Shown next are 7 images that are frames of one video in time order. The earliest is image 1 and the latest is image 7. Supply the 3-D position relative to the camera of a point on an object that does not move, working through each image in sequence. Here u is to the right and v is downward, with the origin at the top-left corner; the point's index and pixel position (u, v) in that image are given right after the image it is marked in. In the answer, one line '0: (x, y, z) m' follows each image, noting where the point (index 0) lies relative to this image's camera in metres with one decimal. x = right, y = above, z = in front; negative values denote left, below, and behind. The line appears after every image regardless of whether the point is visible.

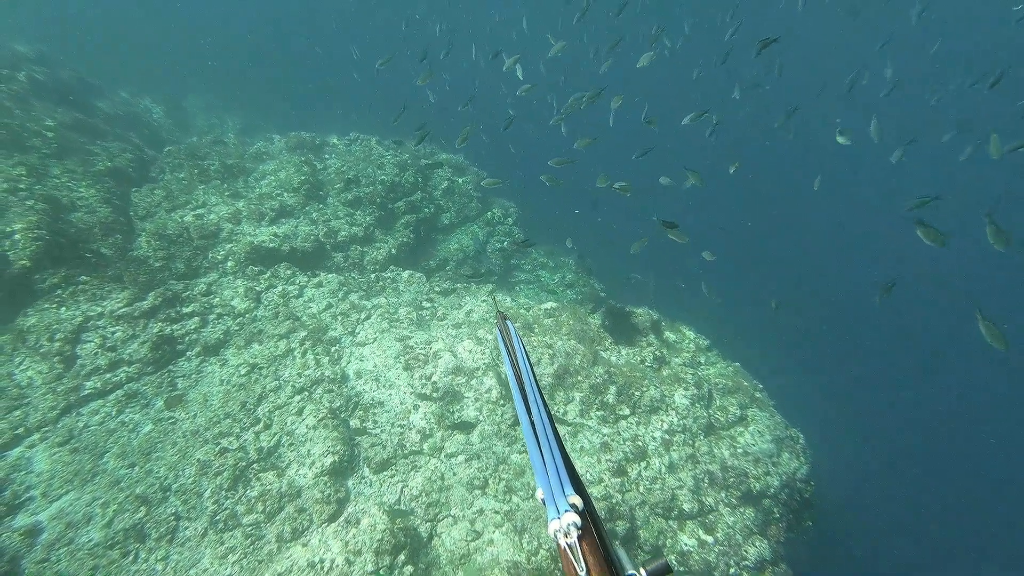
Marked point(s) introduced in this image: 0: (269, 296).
0: (-3.8, -0.1, +7.0) m
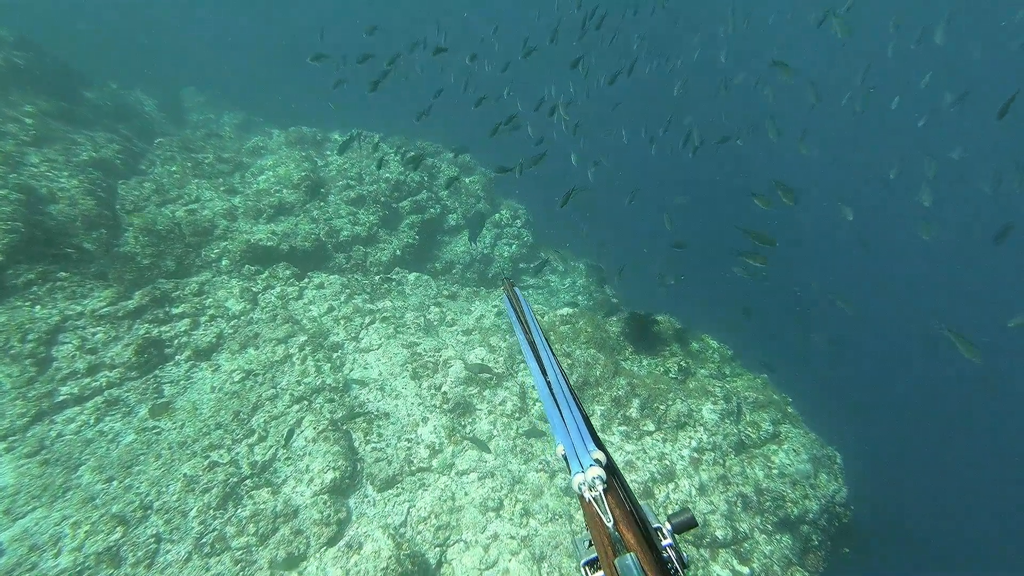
0: (-3.6, -0.1, +6.6) m
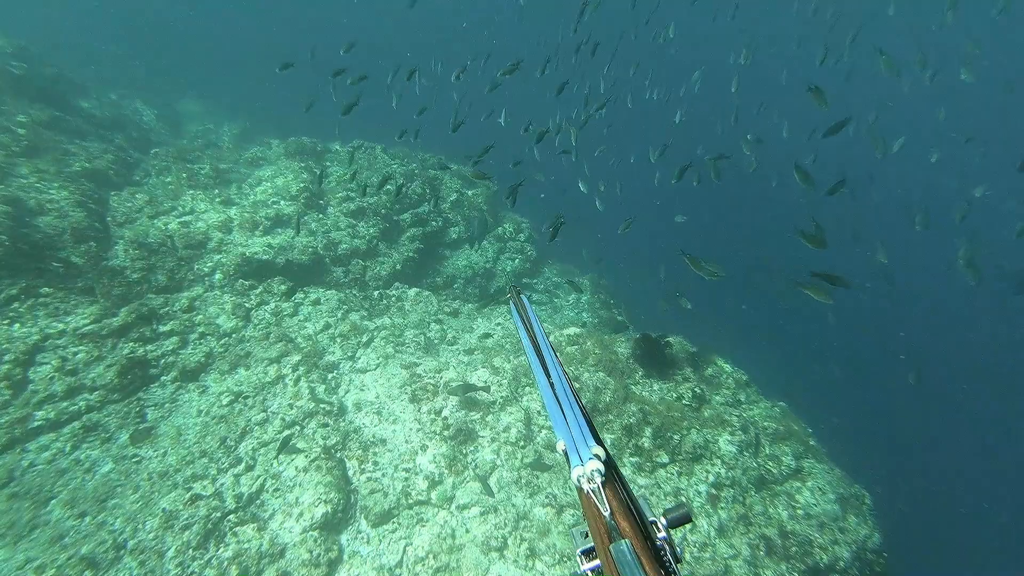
0: (-3.5, -0.4, +6.3) m
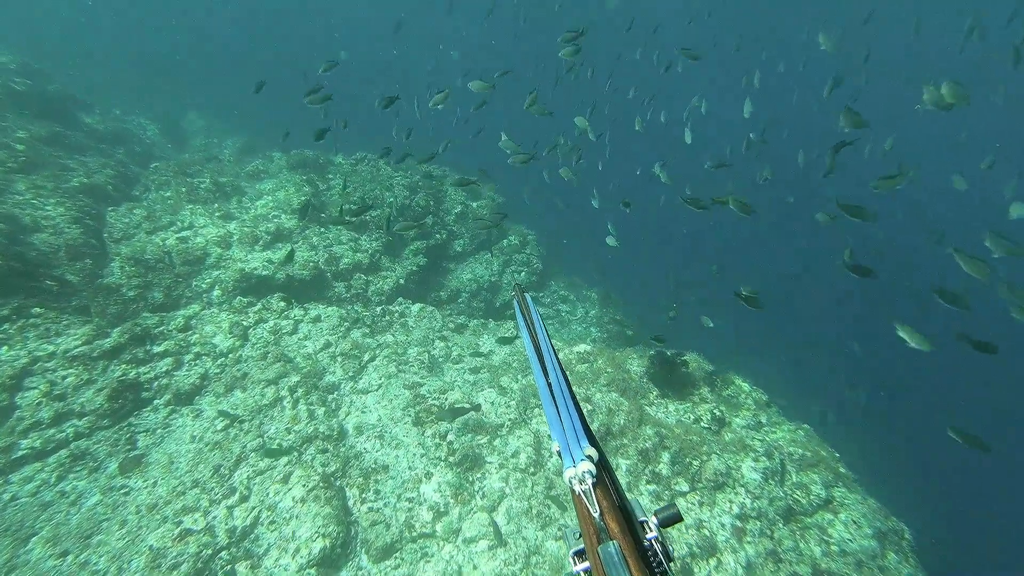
0: (-3.4, -0.6, +6.1) m
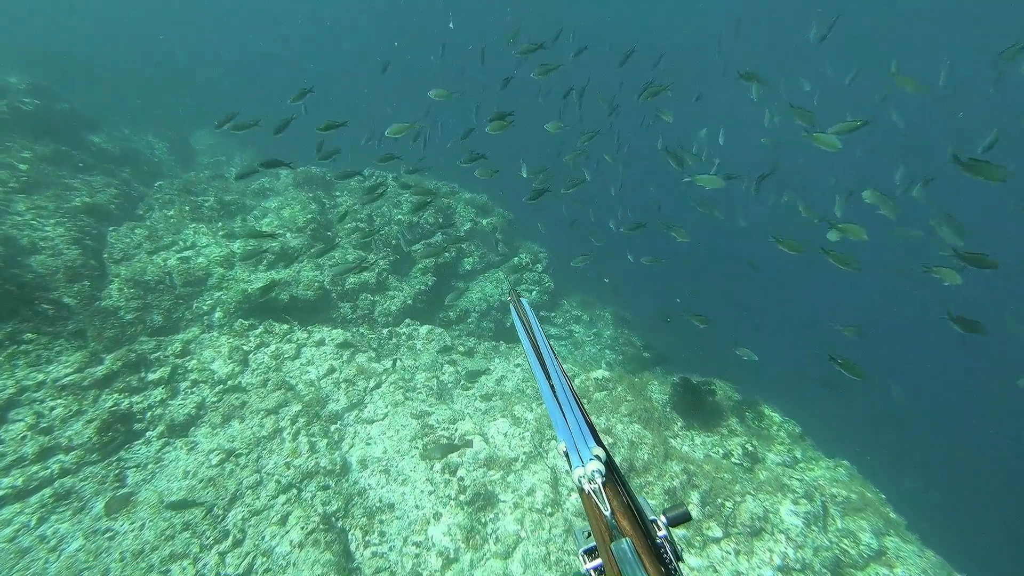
0: (-3.3, -0.9, +5.8) m
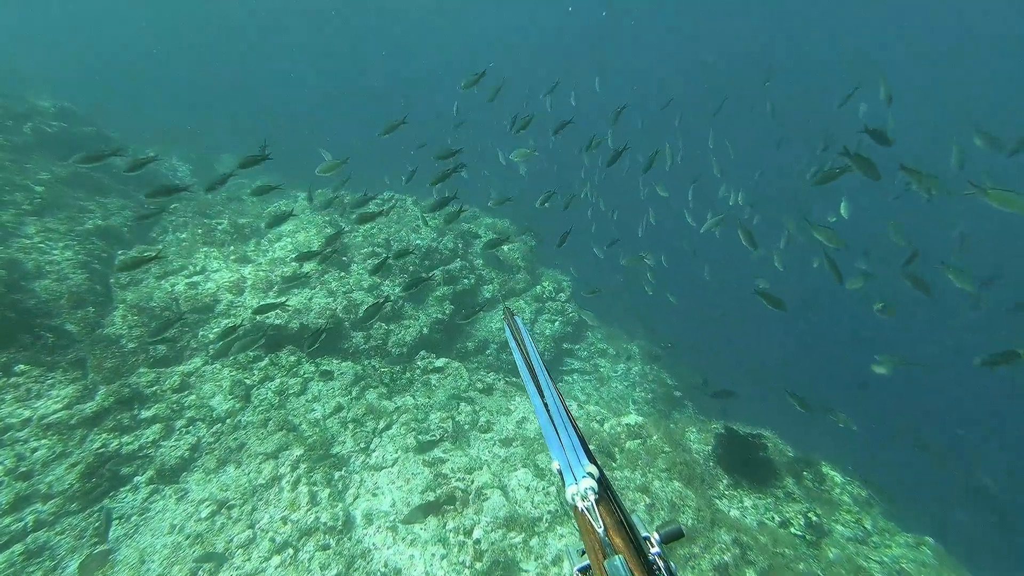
0: (-3.0, -1.3, +5.4) m
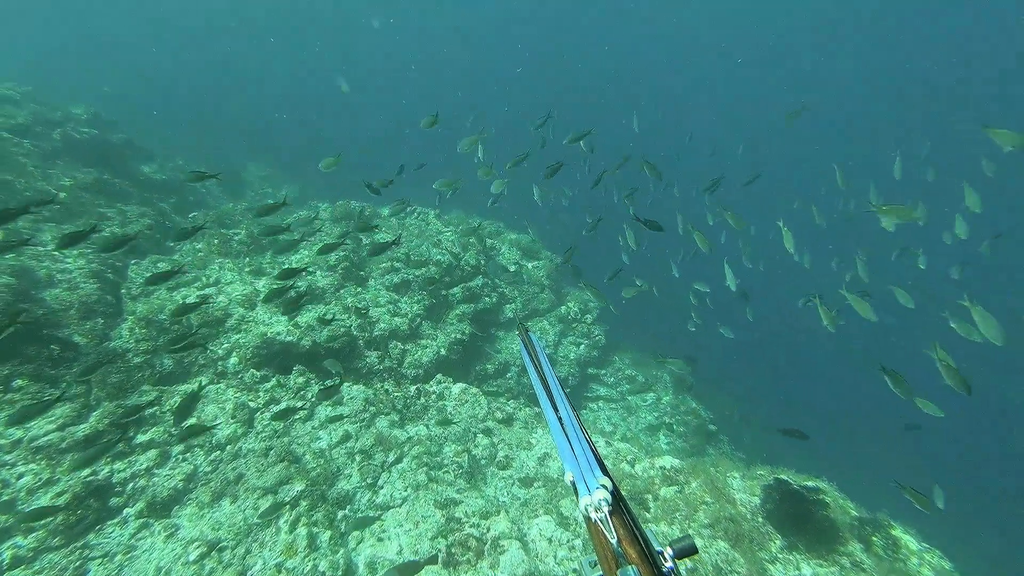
0: (-2.7, -1.4, +5.0) m
